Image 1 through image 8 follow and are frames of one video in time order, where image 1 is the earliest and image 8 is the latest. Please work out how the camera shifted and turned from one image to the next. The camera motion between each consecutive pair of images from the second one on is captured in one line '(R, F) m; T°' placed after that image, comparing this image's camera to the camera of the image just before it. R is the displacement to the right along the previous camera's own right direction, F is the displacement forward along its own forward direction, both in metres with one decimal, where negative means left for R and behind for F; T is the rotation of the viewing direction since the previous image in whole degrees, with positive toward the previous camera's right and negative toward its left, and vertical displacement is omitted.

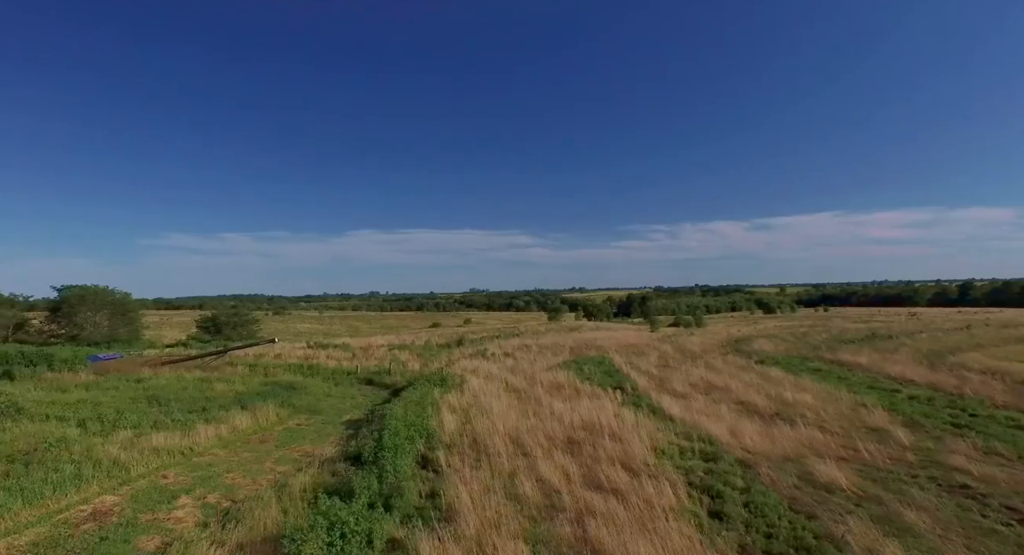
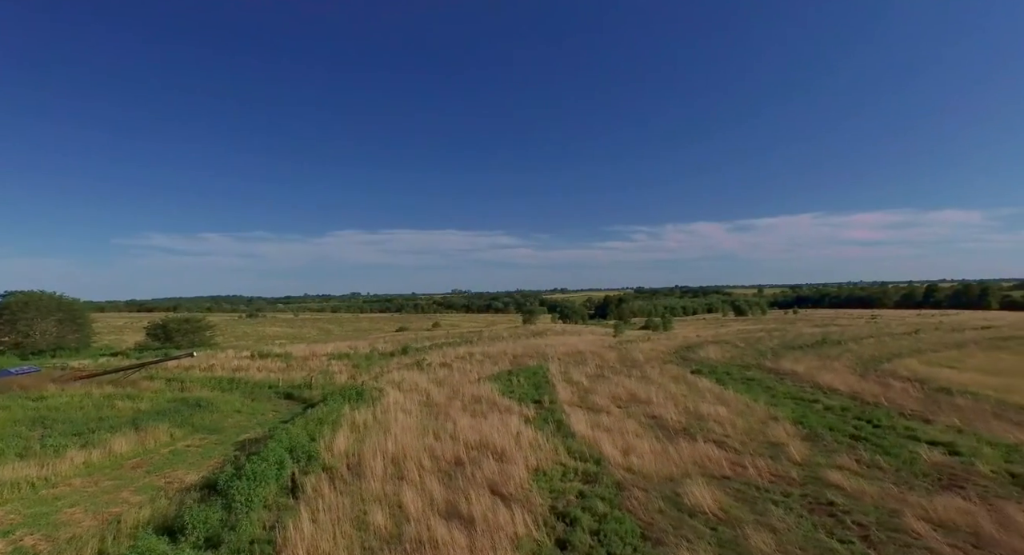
(+2.1, -0.1) m; +1°
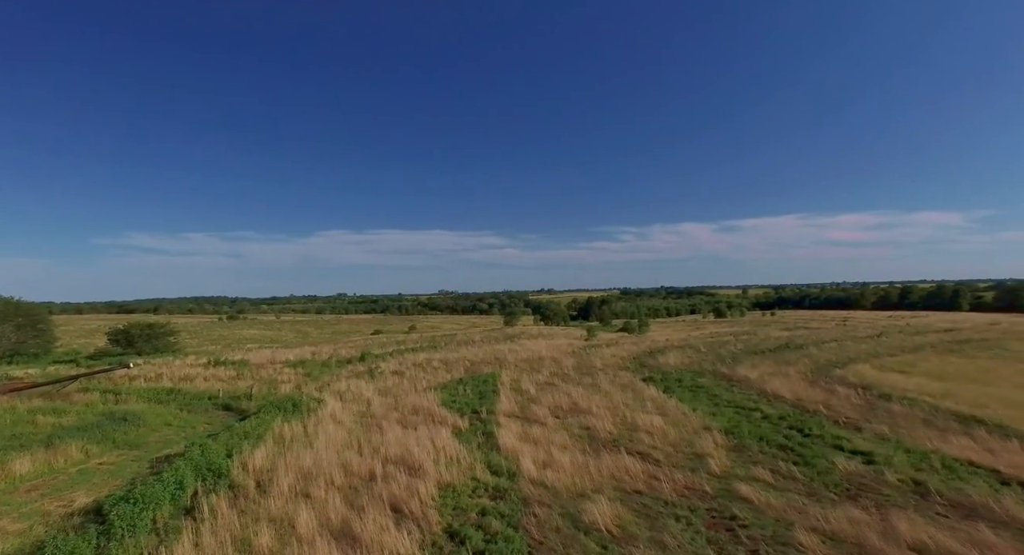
(+1.6, -0.1) m; +1°
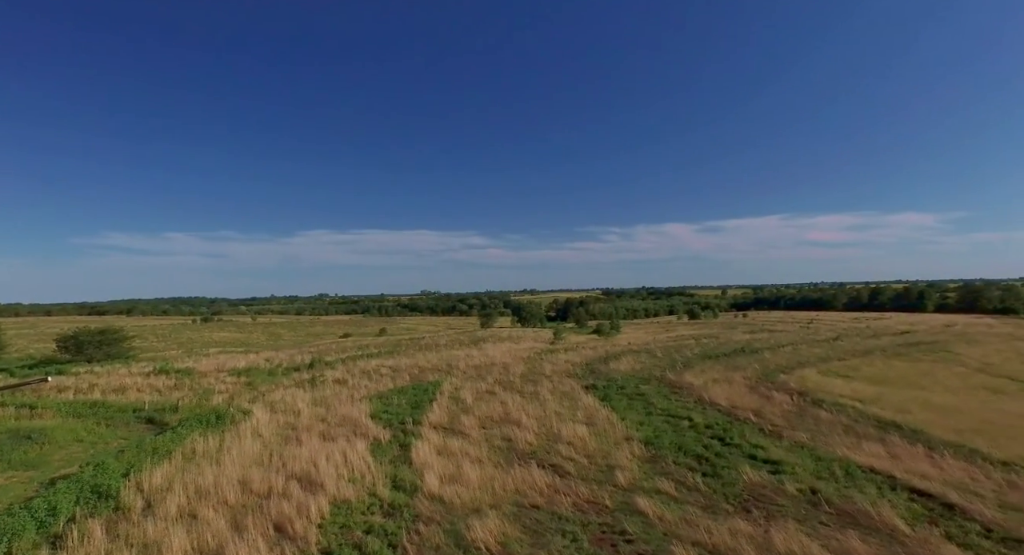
(+1.9, -0.1) m; +1°
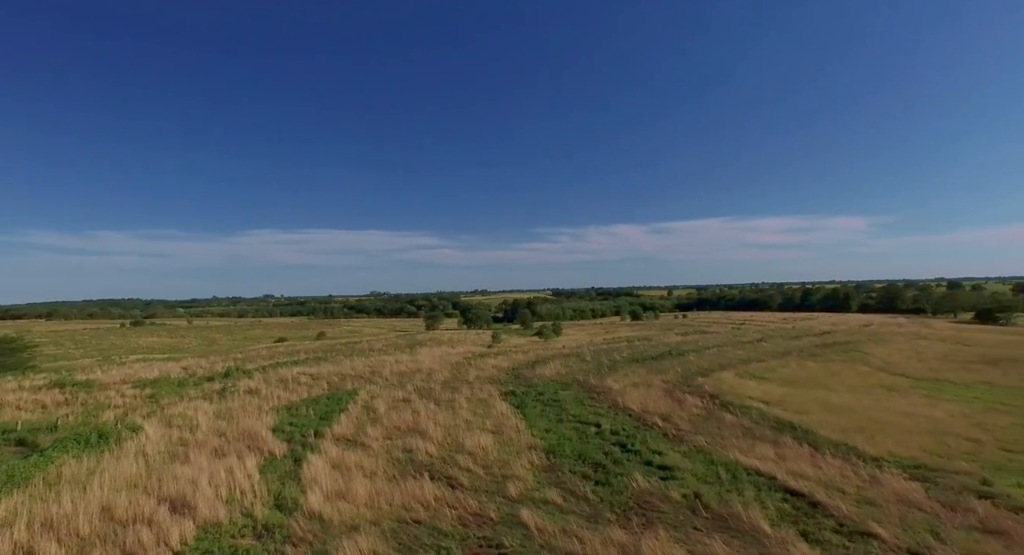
(+1.6, 0.0) m; +5°
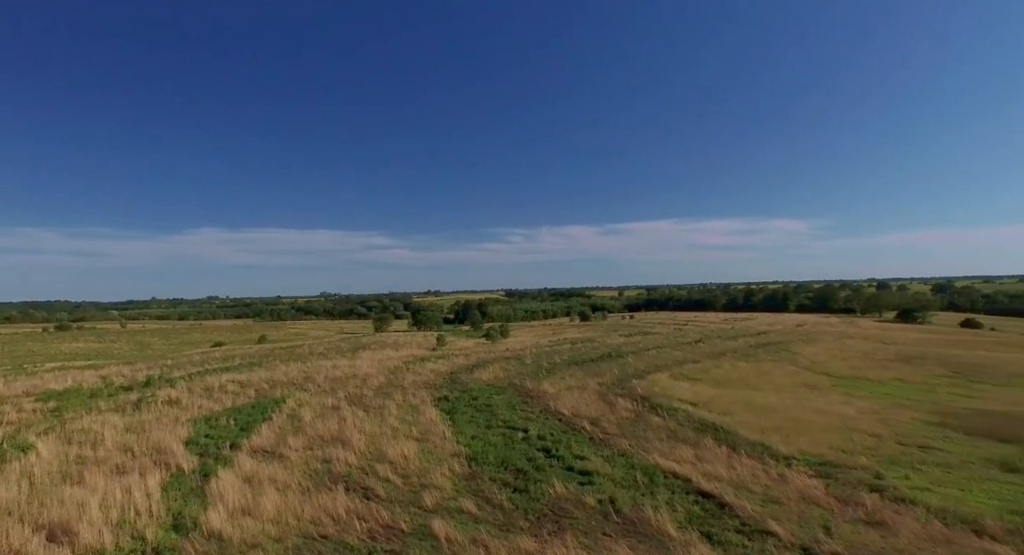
(+1.0, 0.0) m; +5°
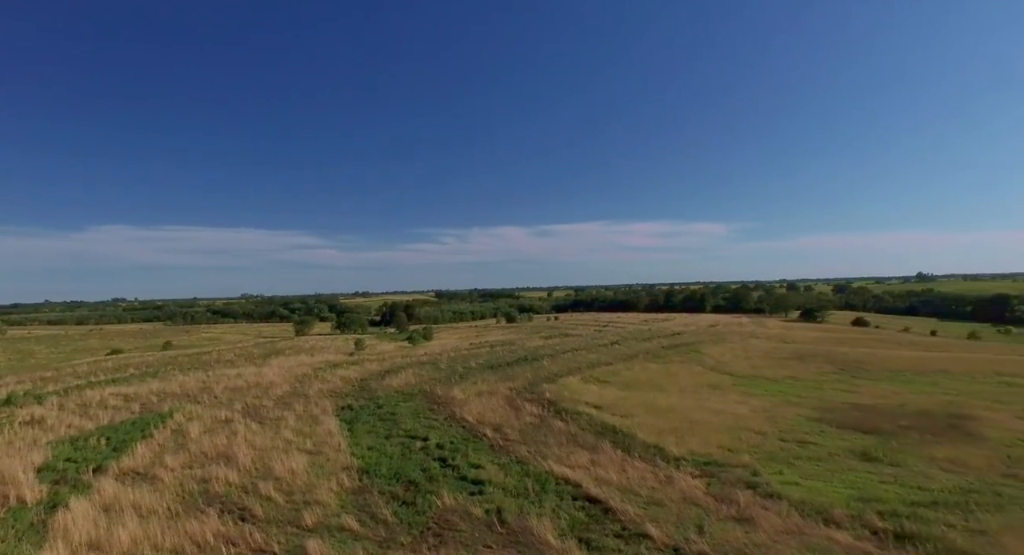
(+1.3, +0.1) m; +7°
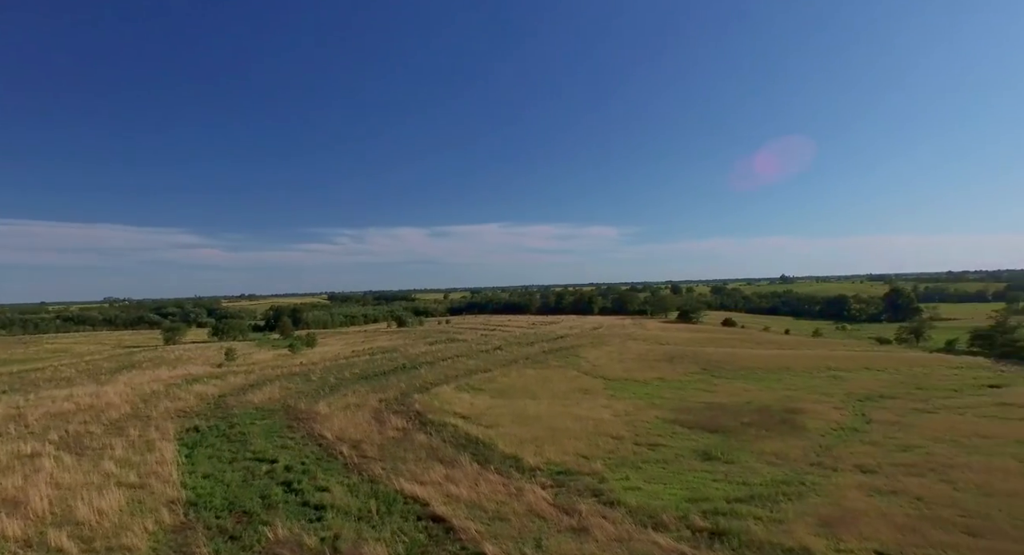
(+1.7, +0.1) m; +10°
